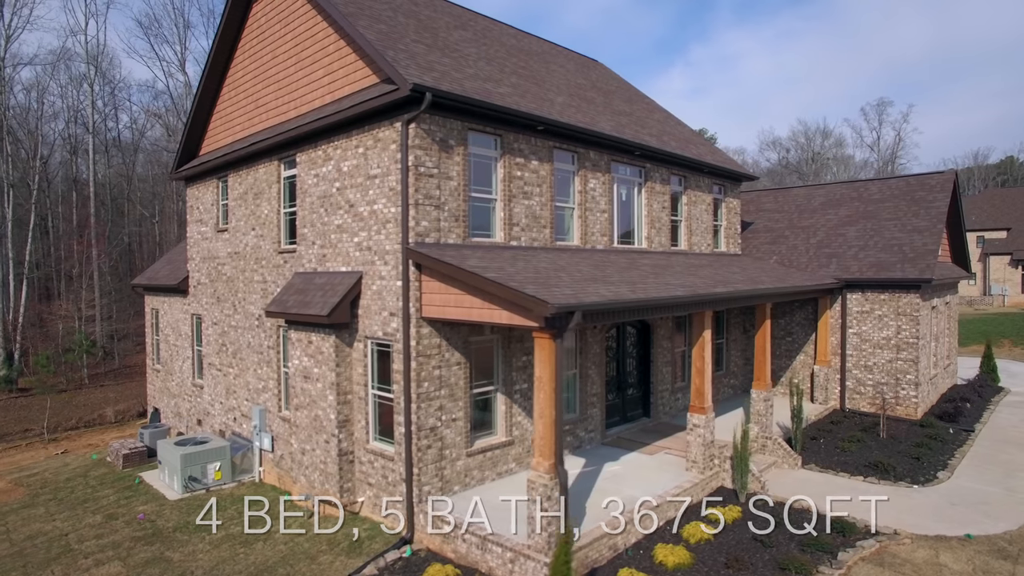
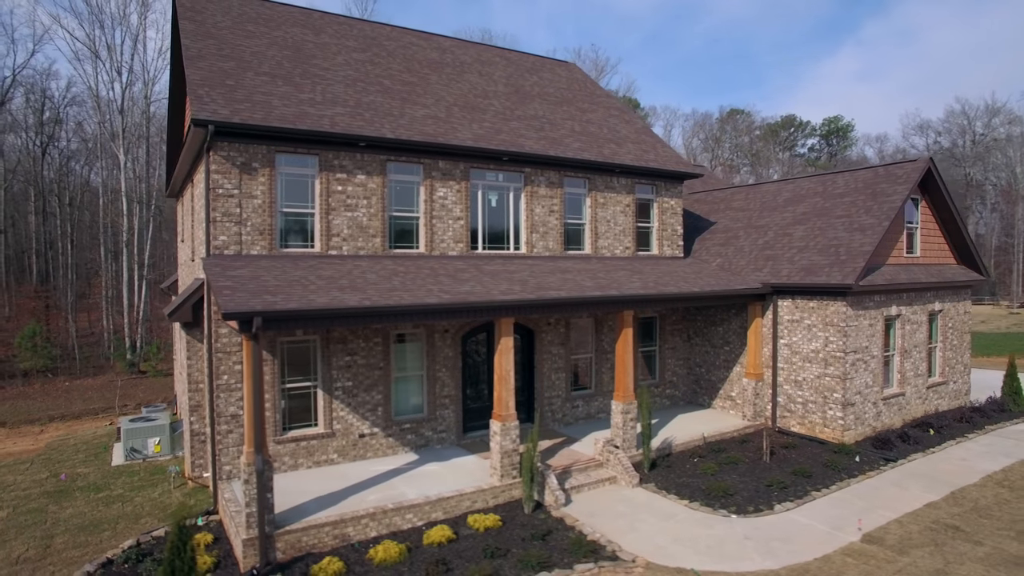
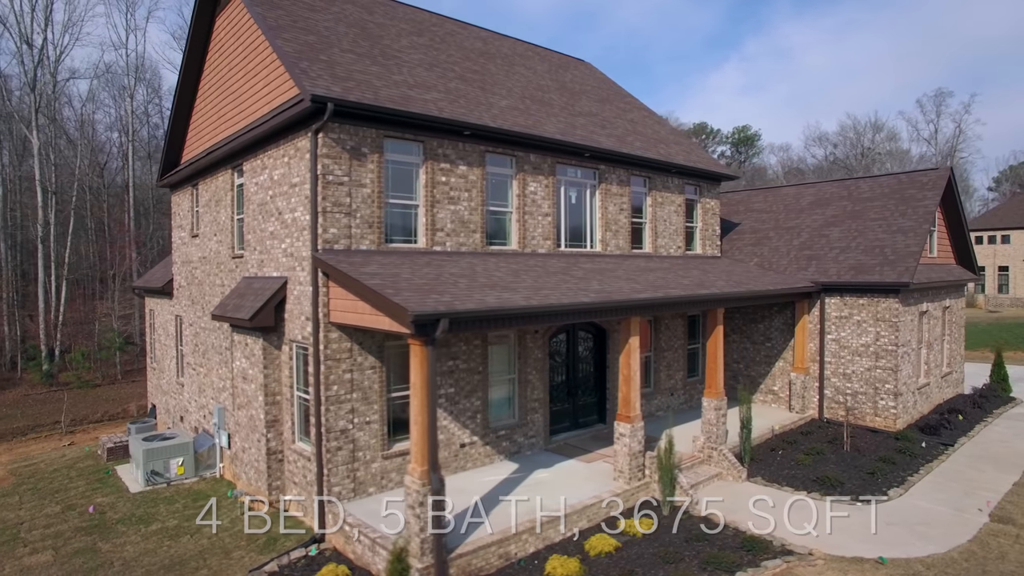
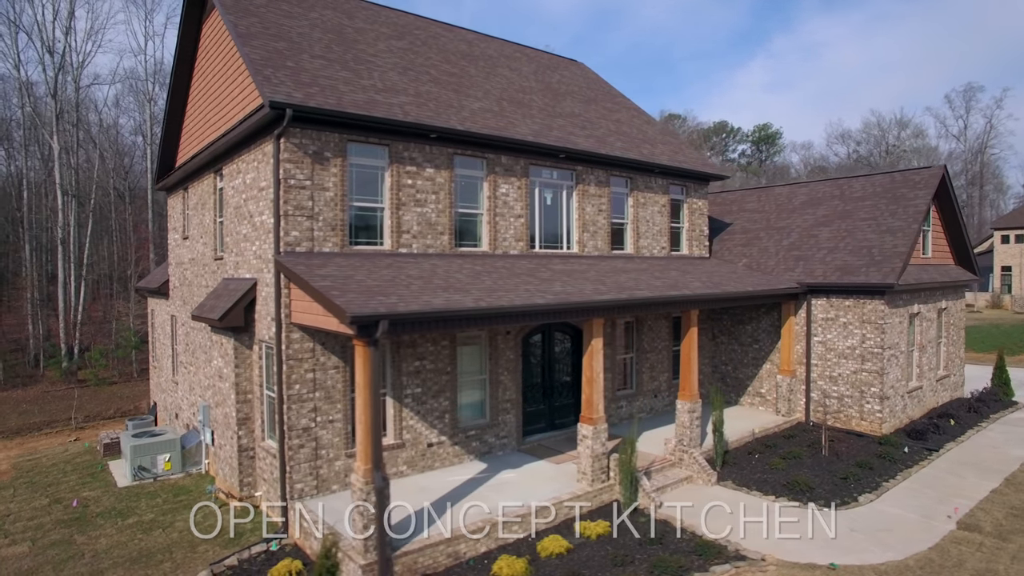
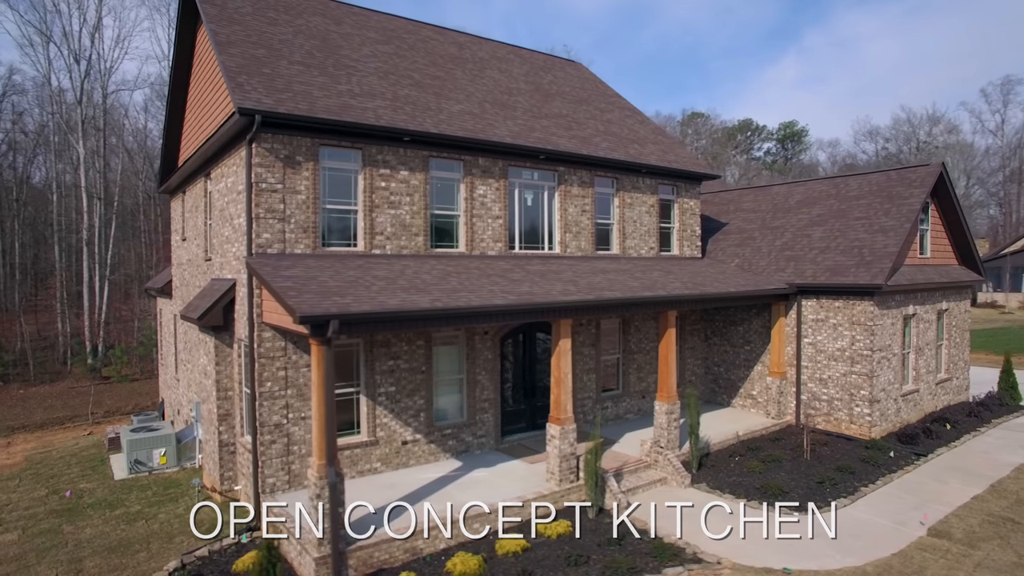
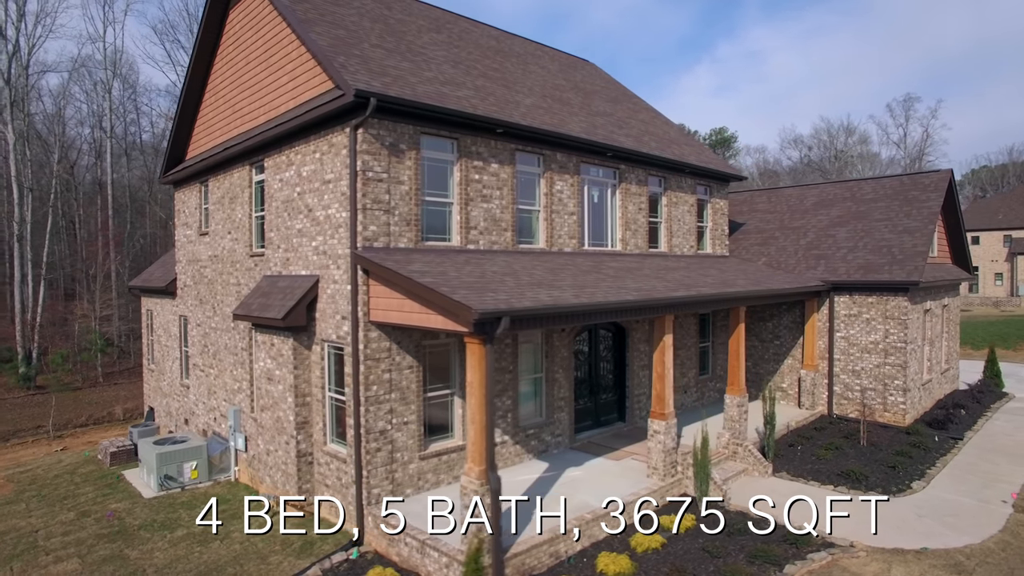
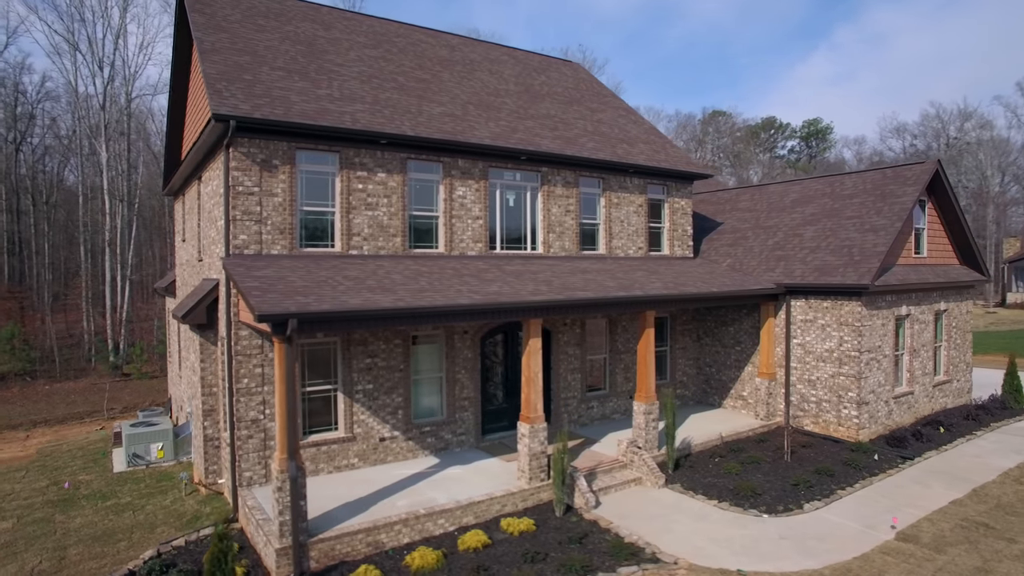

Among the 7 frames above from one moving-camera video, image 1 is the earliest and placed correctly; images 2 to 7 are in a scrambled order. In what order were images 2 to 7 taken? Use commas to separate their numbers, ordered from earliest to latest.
6, 3, 4, 5, 7, 2
